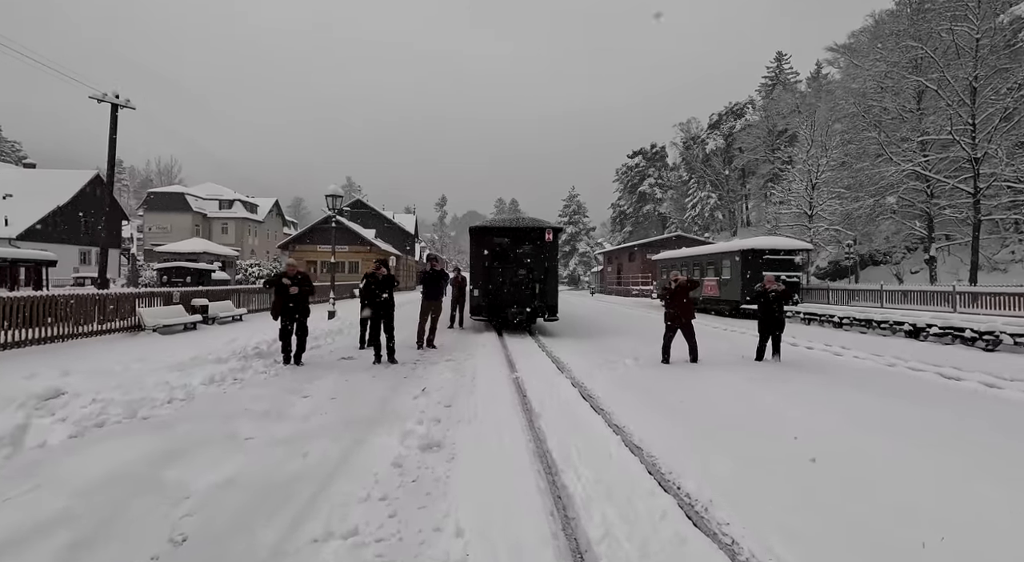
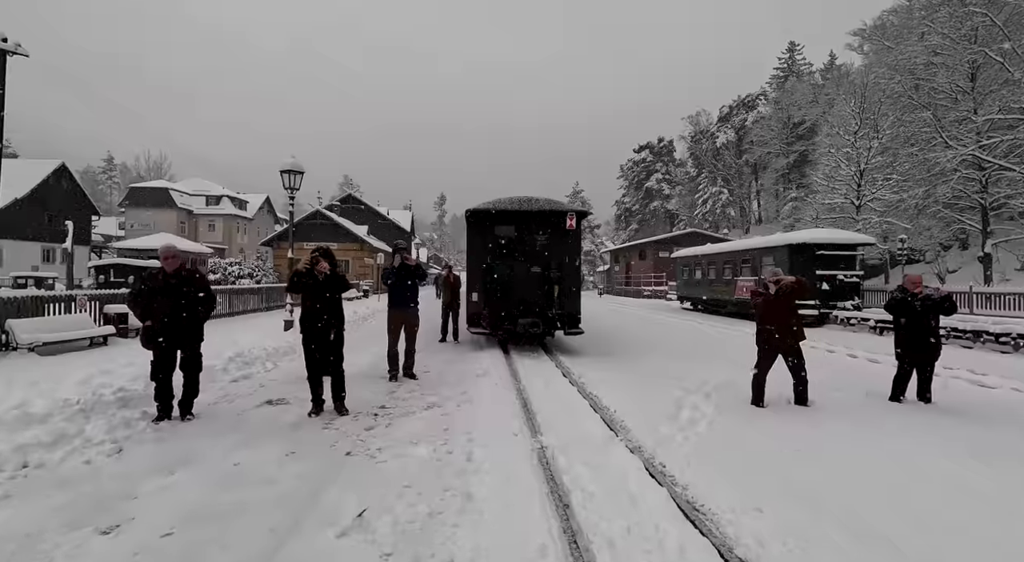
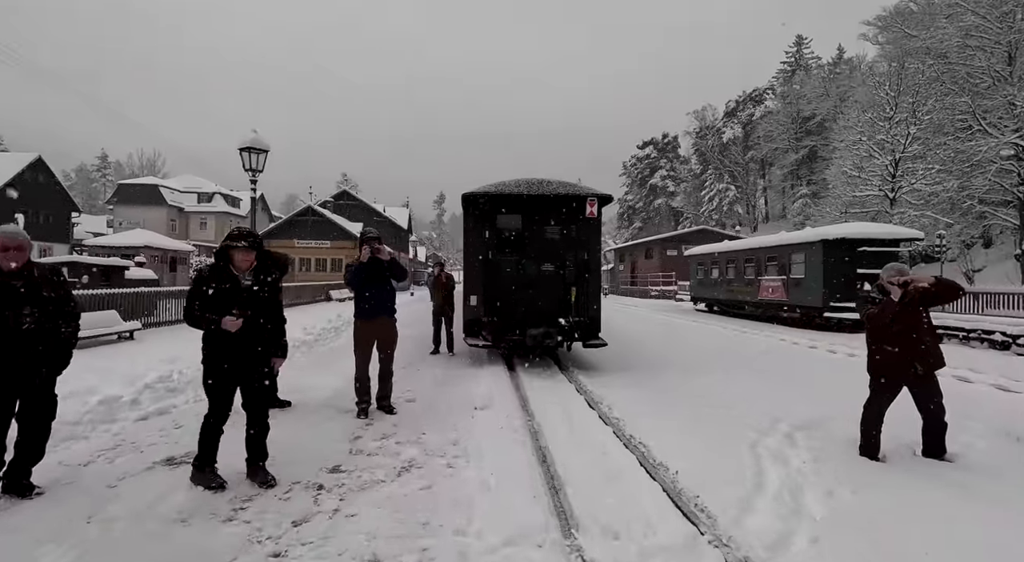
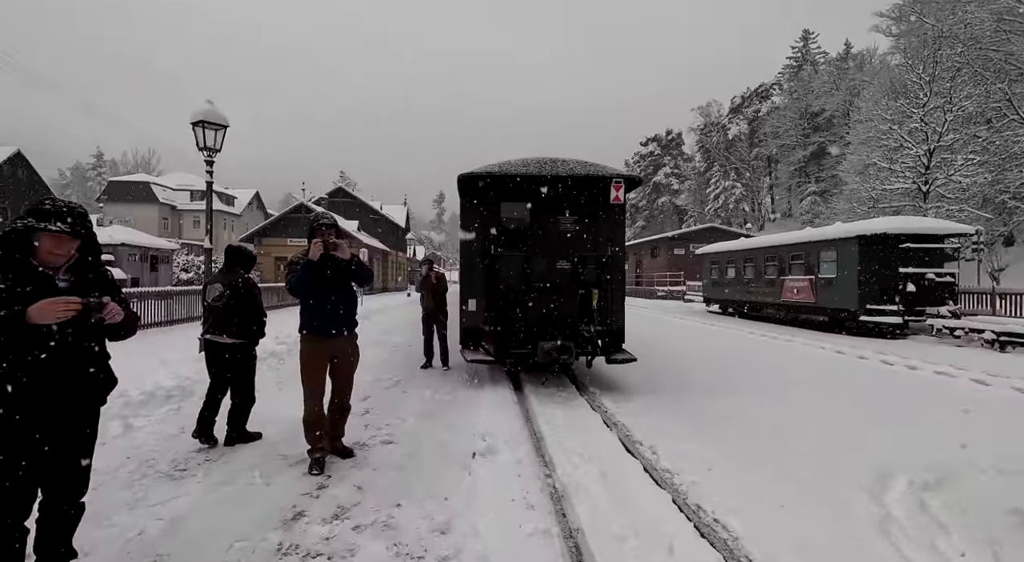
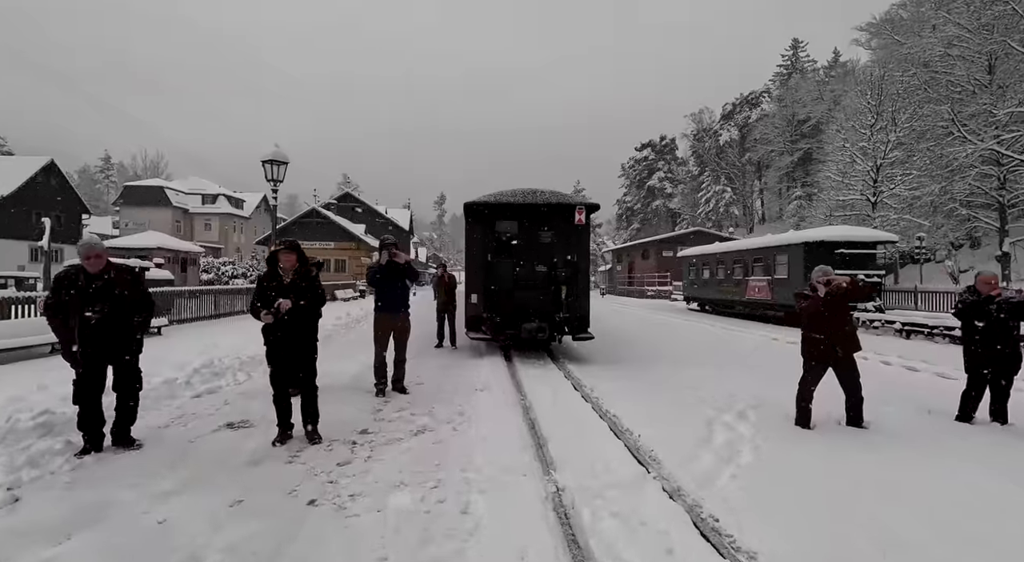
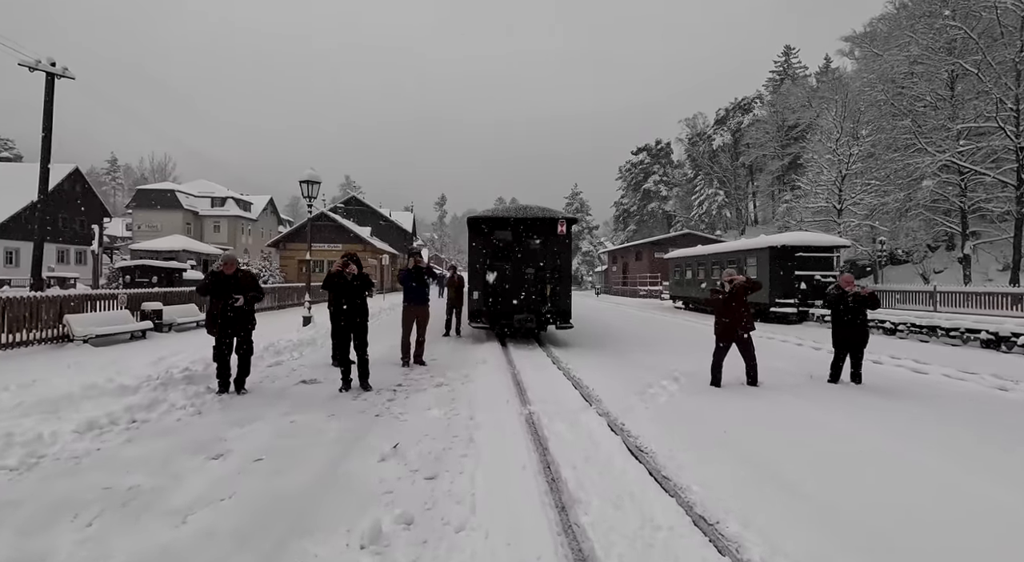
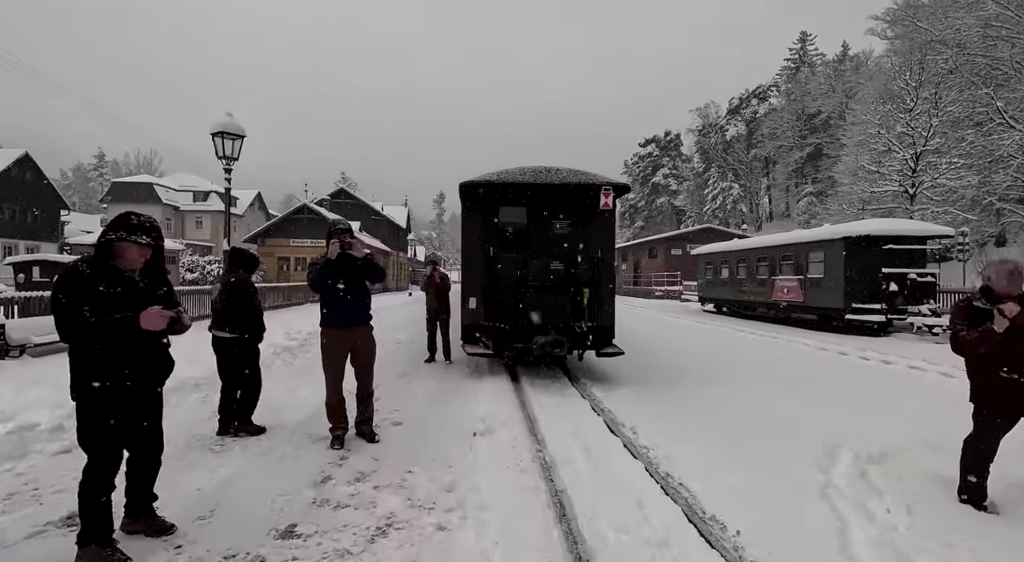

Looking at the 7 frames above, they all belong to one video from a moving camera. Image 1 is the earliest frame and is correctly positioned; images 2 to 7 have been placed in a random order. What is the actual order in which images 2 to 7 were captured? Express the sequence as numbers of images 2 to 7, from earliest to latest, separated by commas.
6, 2, 5, 3, 7, 4
